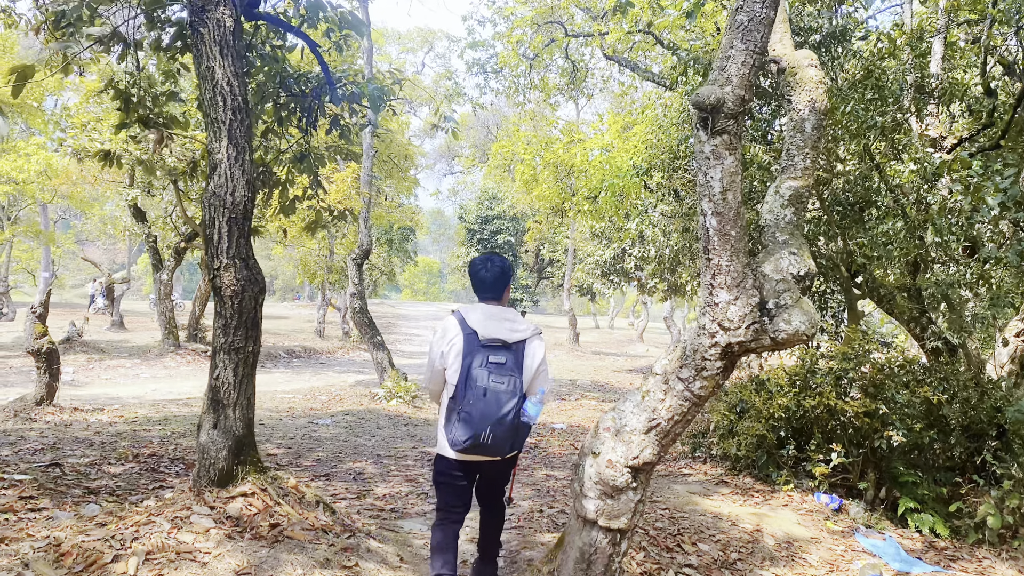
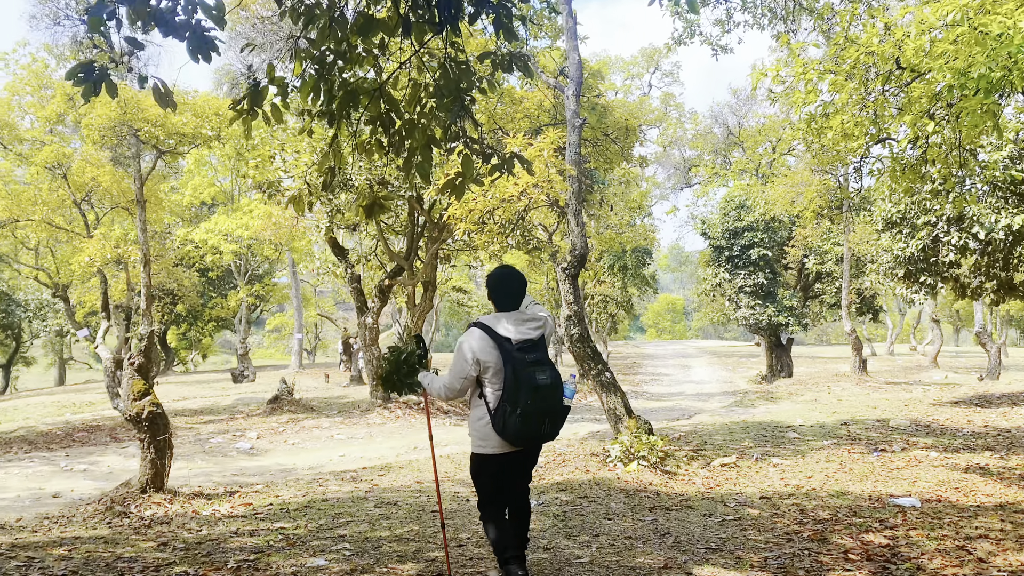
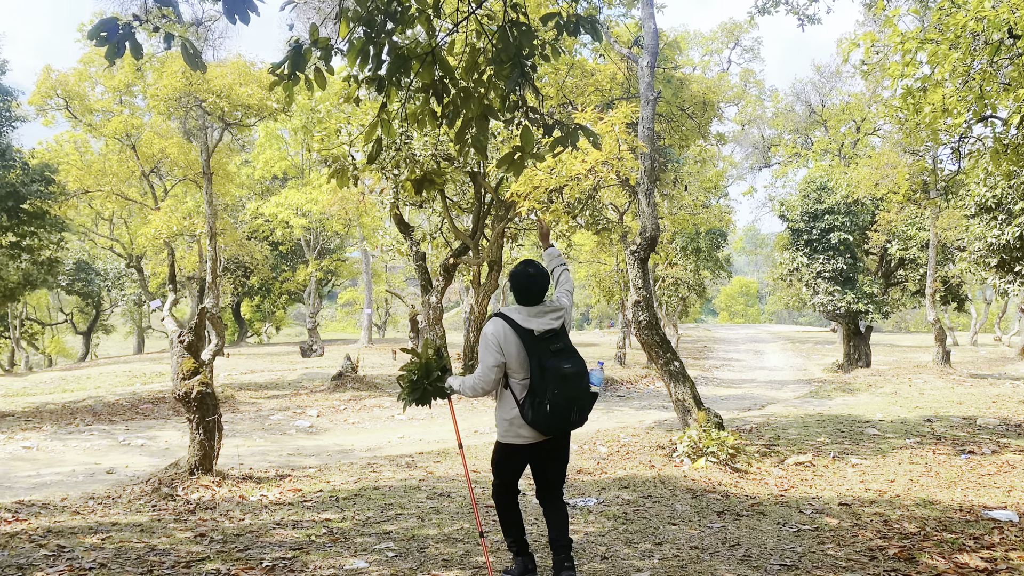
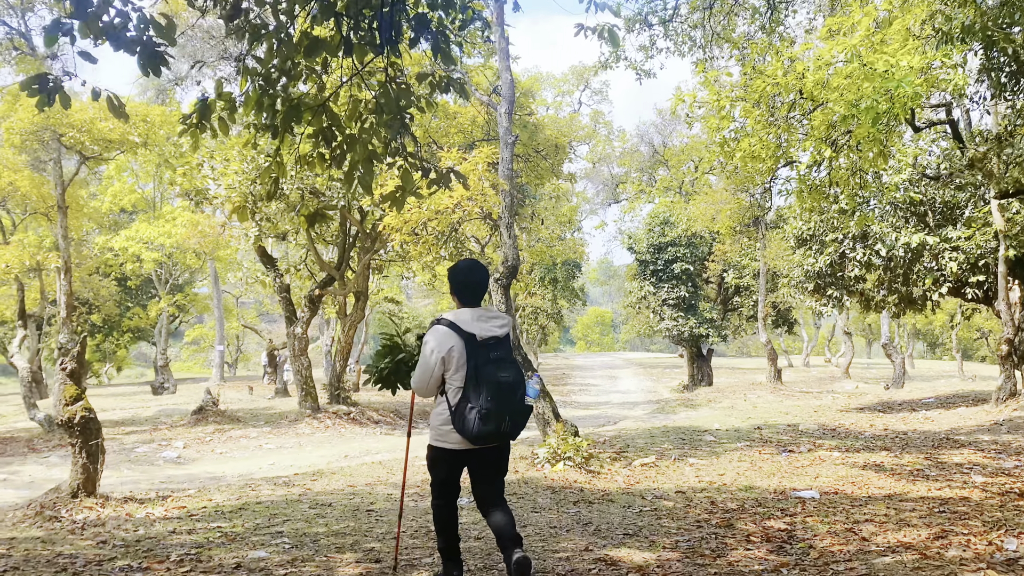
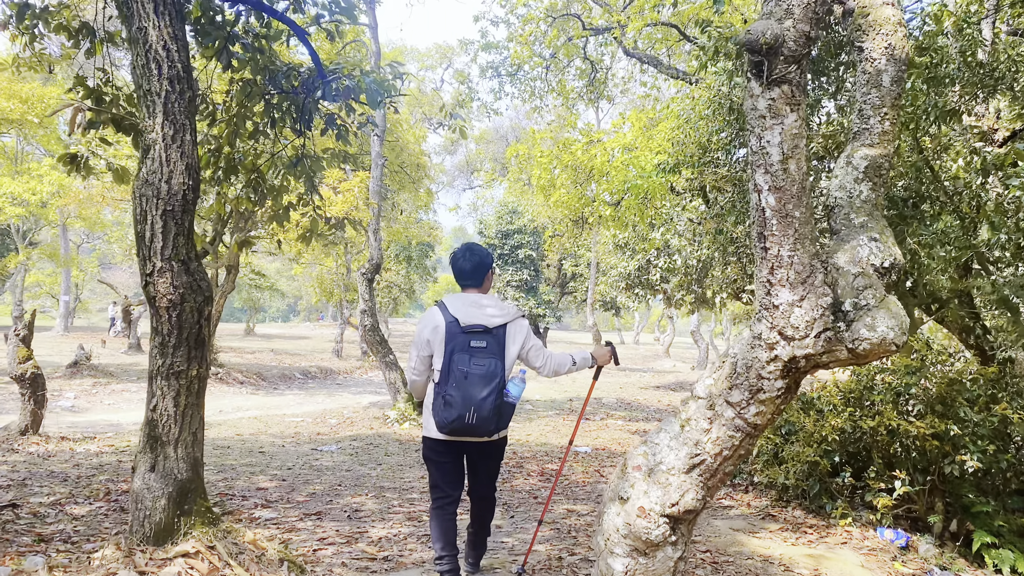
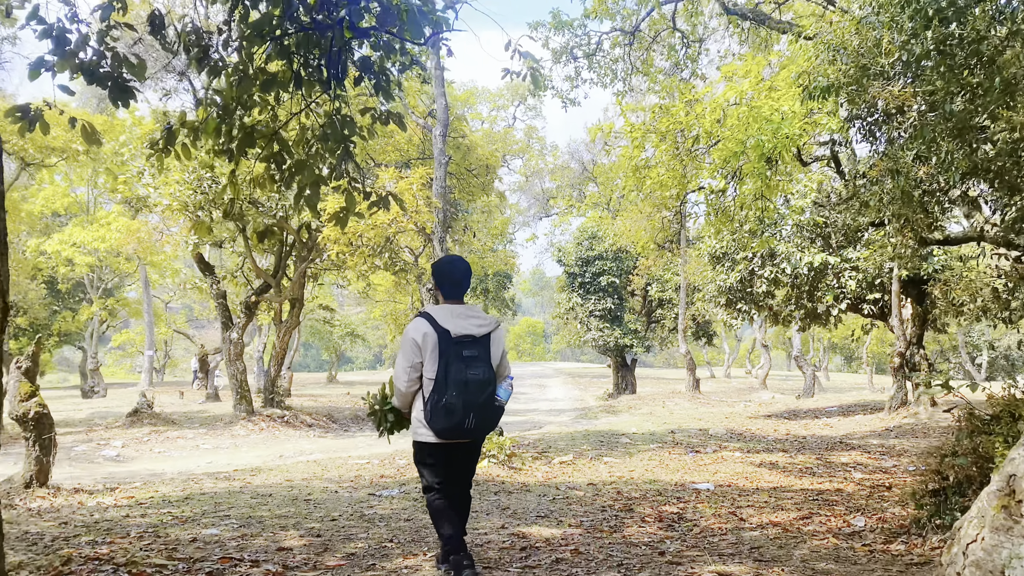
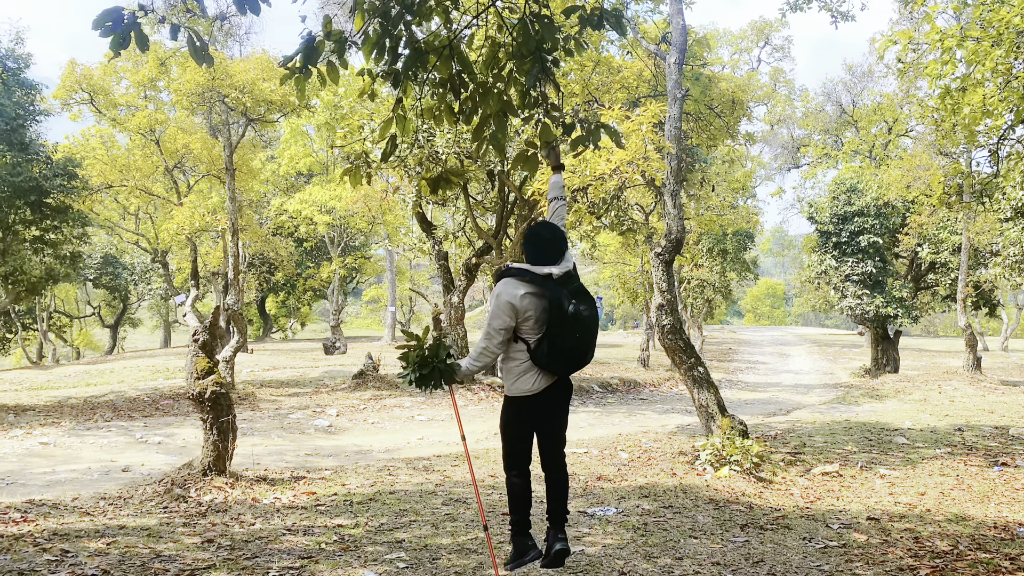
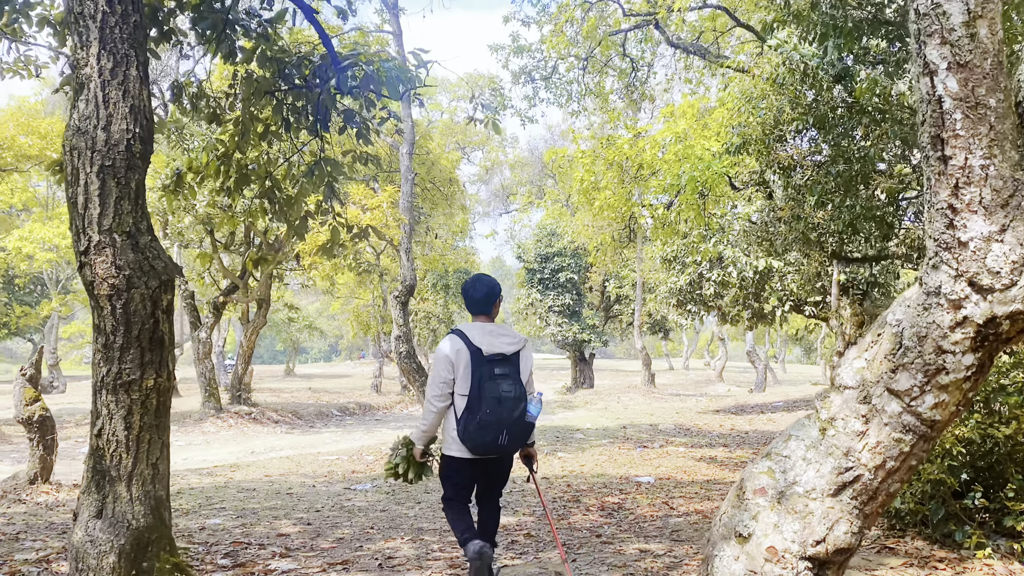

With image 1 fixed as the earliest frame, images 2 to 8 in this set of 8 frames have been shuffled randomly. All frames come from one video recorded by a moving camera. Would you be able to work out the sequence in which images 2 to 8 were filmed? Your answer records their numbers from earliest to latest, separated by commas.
5, 8, 6, 4, 2, 3, 7
